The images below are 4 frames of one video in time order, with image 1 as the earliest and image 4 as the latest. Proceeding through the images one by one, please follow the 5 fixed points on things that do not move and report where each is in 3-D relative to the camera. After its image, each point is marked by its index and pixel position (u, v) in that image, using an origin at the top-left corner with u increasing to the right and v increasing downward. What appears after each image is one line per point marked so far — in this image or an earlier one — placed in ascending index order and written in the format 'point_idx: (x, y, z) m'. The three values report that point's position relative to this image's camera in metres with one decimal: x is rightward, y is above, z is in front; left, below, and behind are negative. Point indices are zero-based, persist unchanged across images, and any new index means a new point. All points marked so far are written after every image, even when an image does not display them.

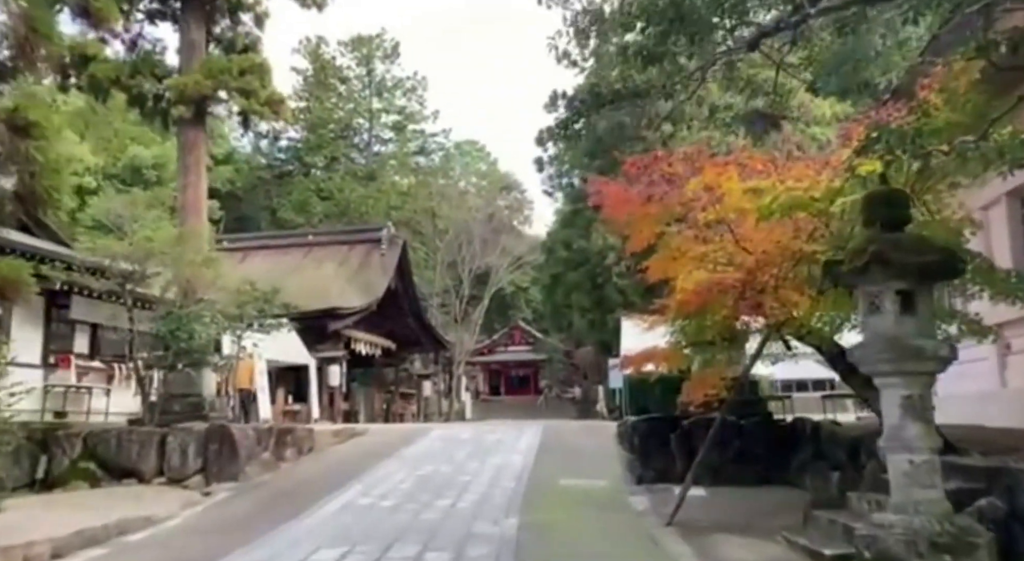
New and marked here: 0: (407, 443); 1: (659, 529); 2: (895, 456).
0: (-1.5, -2.4, +13.7) m
1: (+1.1, -1.9, +7.1) m
2: (+1.7, -0.8, +4.2) m
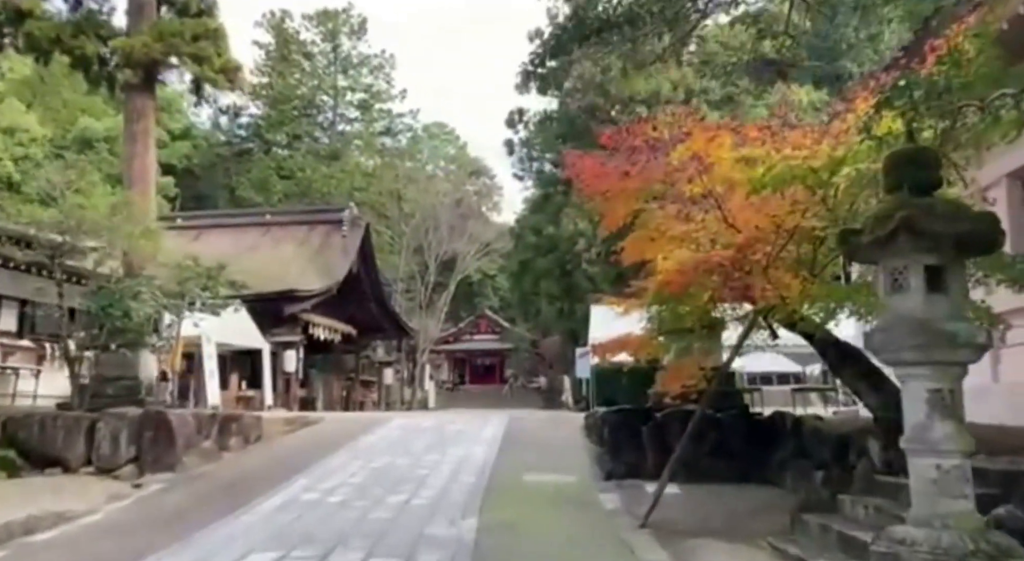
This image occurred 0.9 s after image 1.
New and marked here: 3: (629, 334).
0: (-2.1, -2.1, +13.0) m
1: (+0.8, -1.7, +6.5) m
2: (+1.6, -0.7, +3.6) m
3: (+1.0, -0.5, +8.0) m
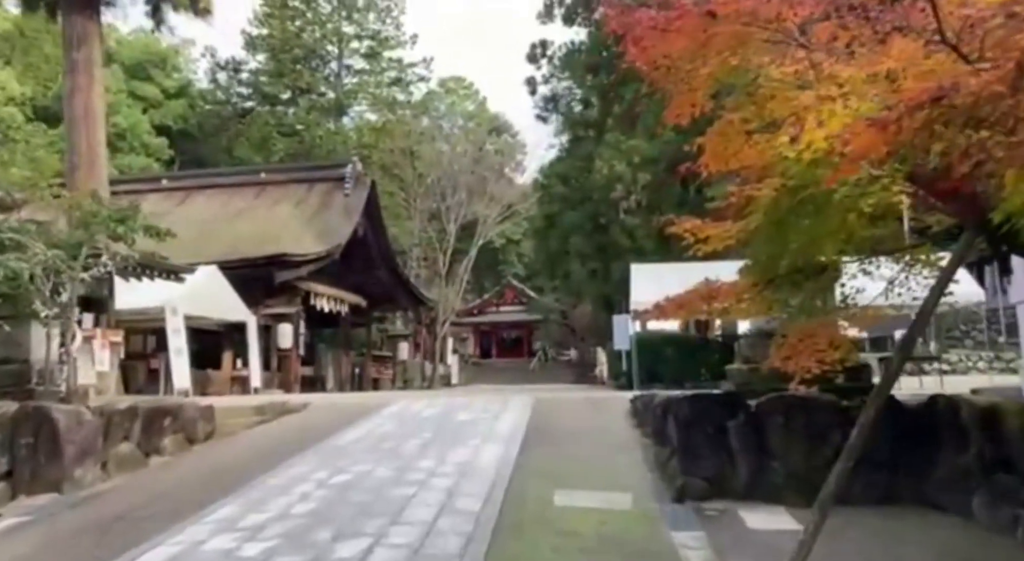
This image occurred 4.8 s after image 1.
0: (-1.8, -1.6, +10.2) m
1: (+0.9, -1.3, +3.6) m
2: (+1.5, -0.4, +0.7) m
3: (+1.1, 0.0, +5.1) m
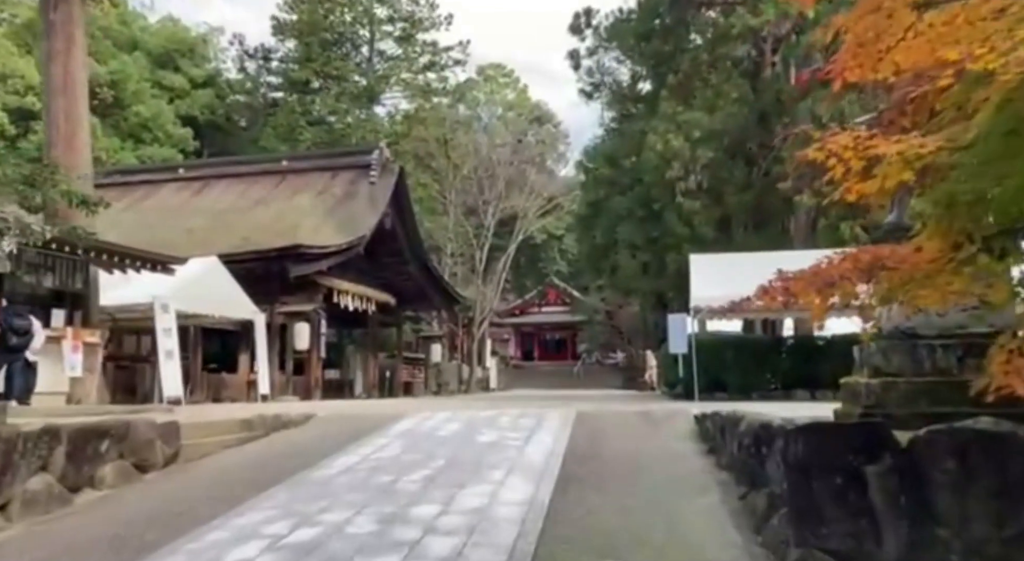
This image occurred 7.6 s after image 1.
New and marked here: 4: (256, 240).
0: (-1.4, -1.5, +8.3) m
1: (+0.9, -1.2, +1.6) m
2: (+1.4, -0.2, -1.3) m
3: (+1.2, +0.1, +3.1) m
4: (-4.7, +0.7, +17.1) m
